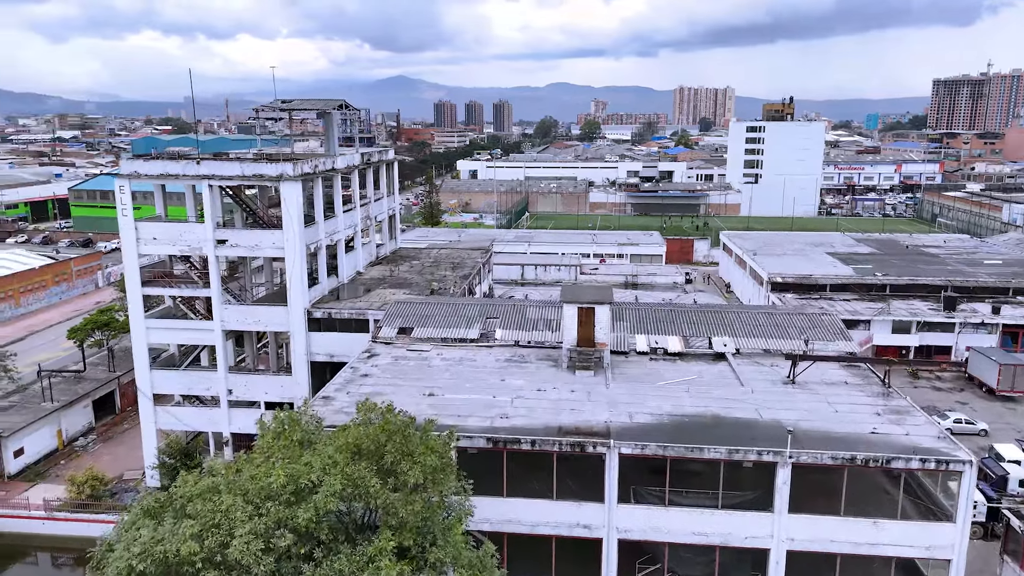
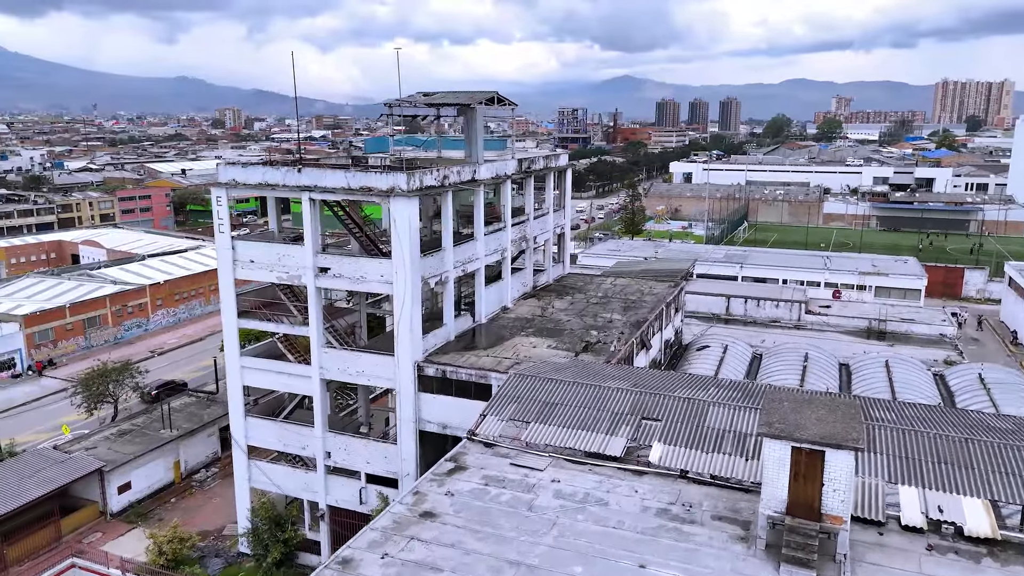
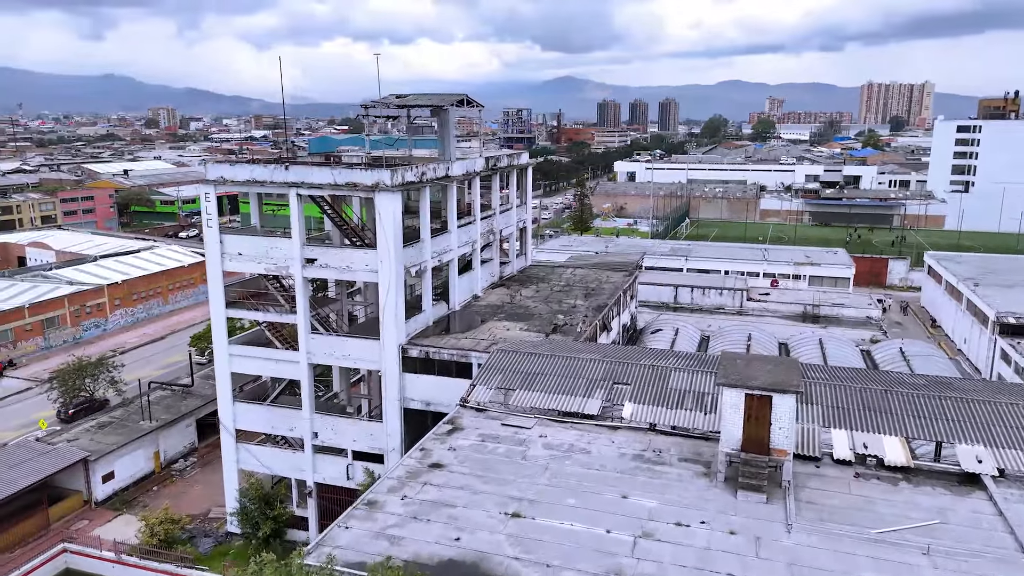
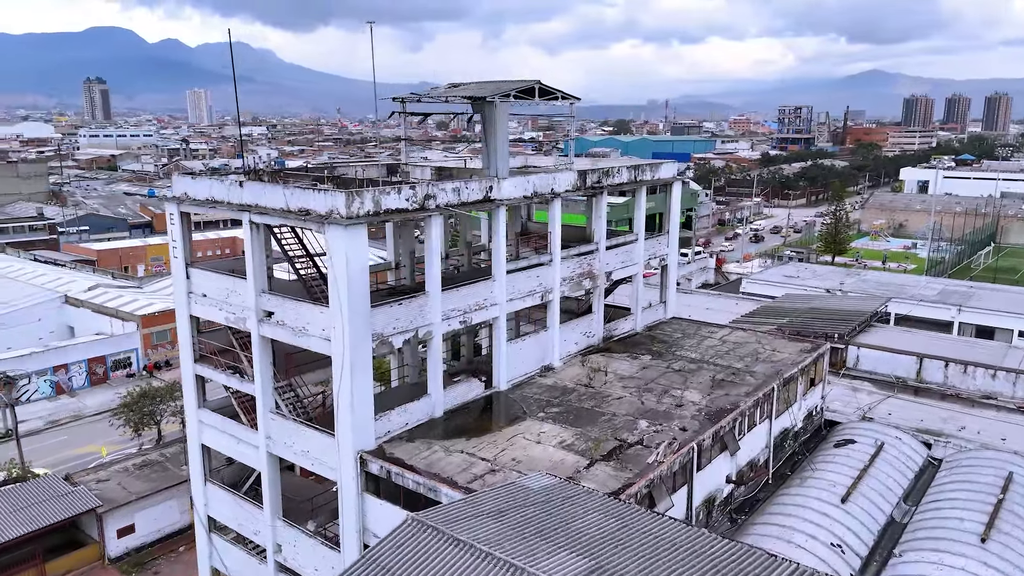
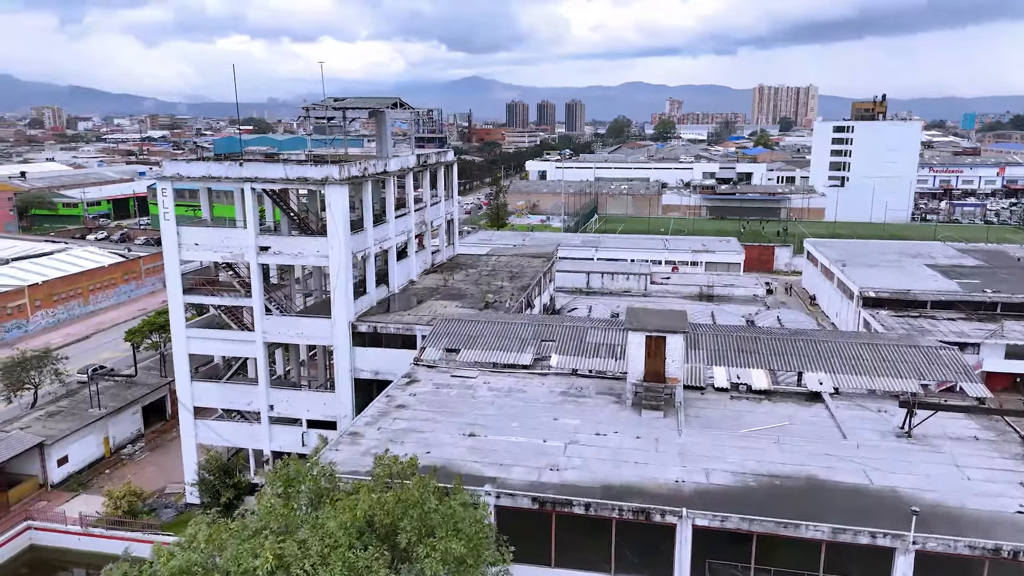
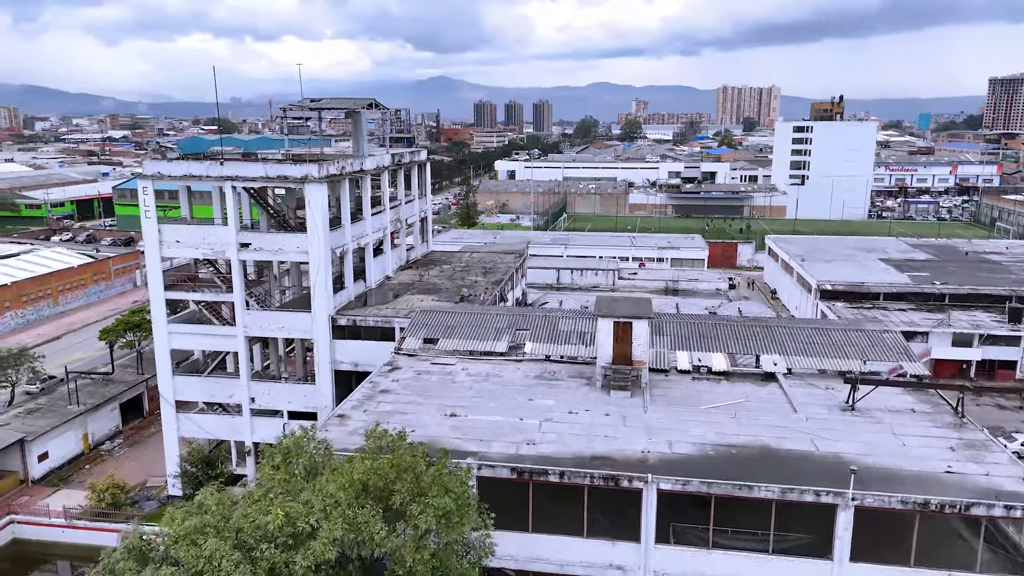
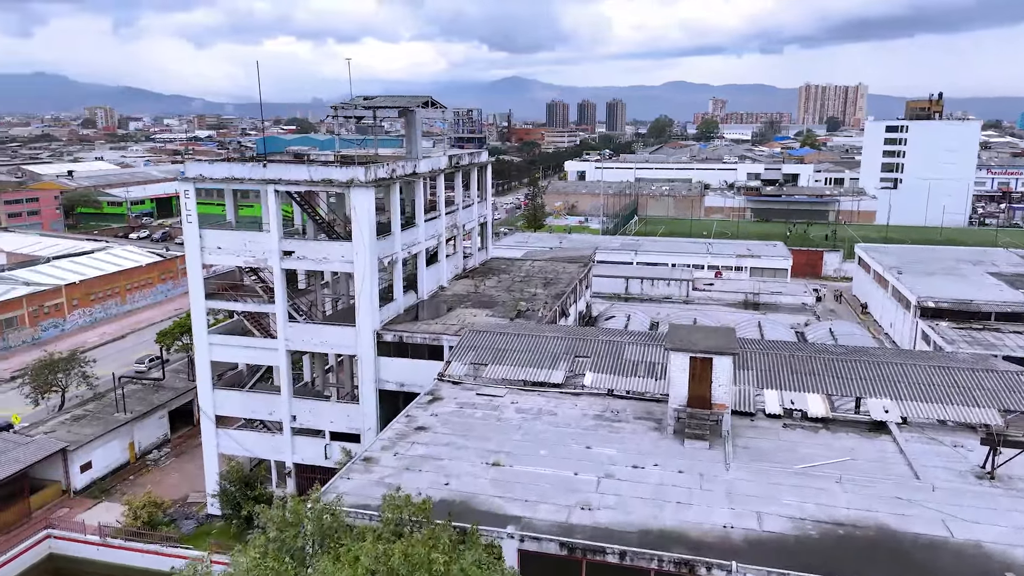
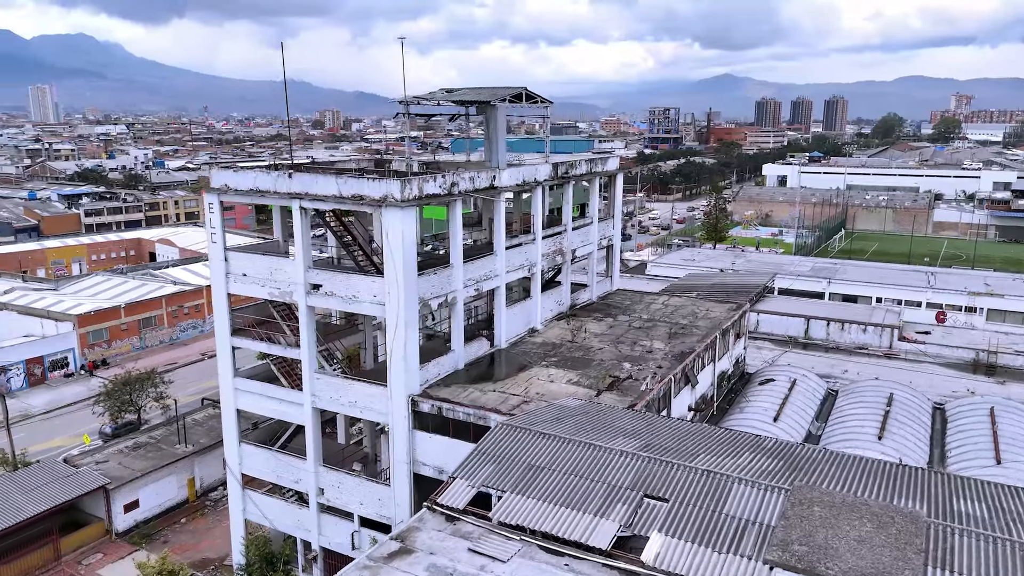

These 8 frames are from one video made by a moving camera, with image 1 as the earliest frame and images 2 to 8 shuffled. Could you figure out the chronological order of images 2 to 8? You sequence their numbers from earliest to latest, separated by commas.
6, 5, 7, 3, 2, 8, 4
